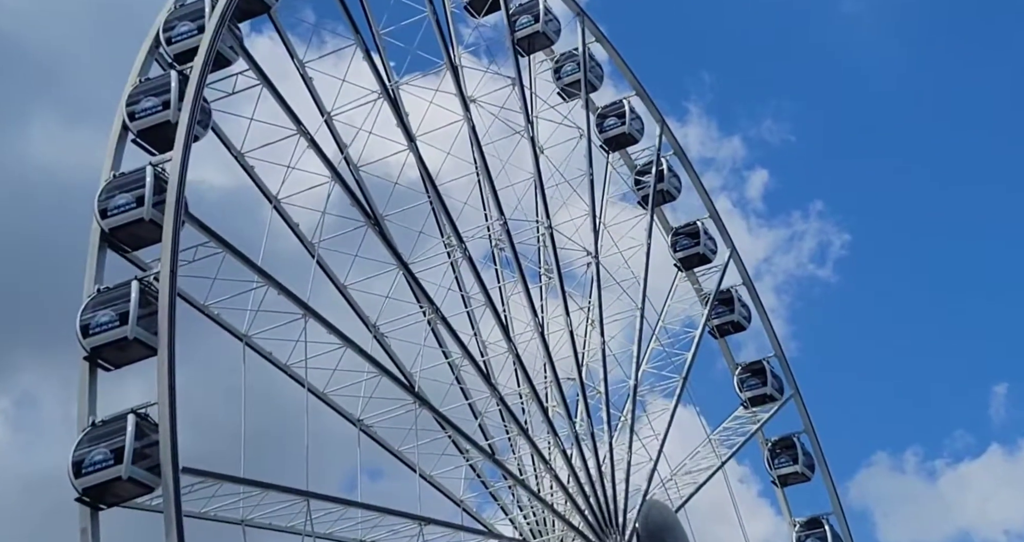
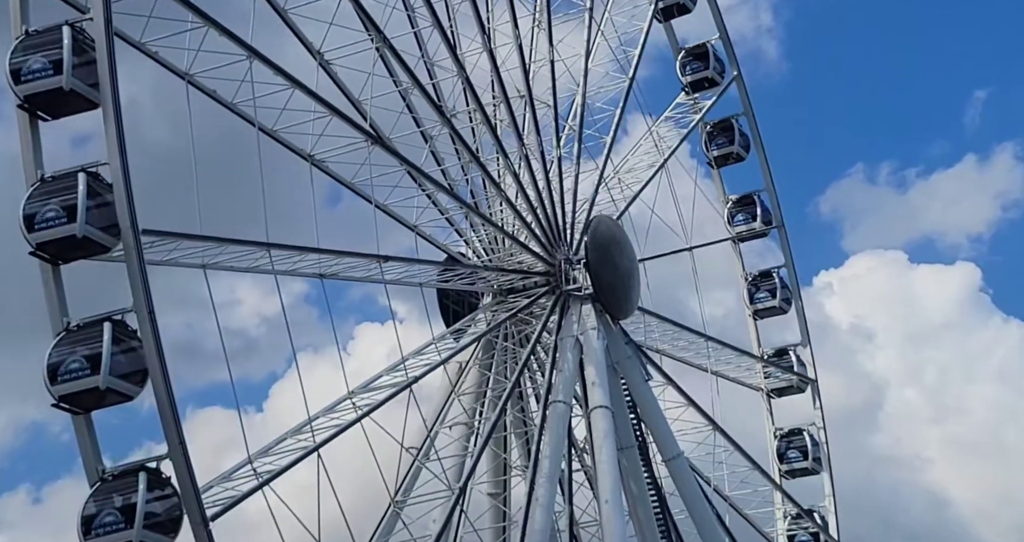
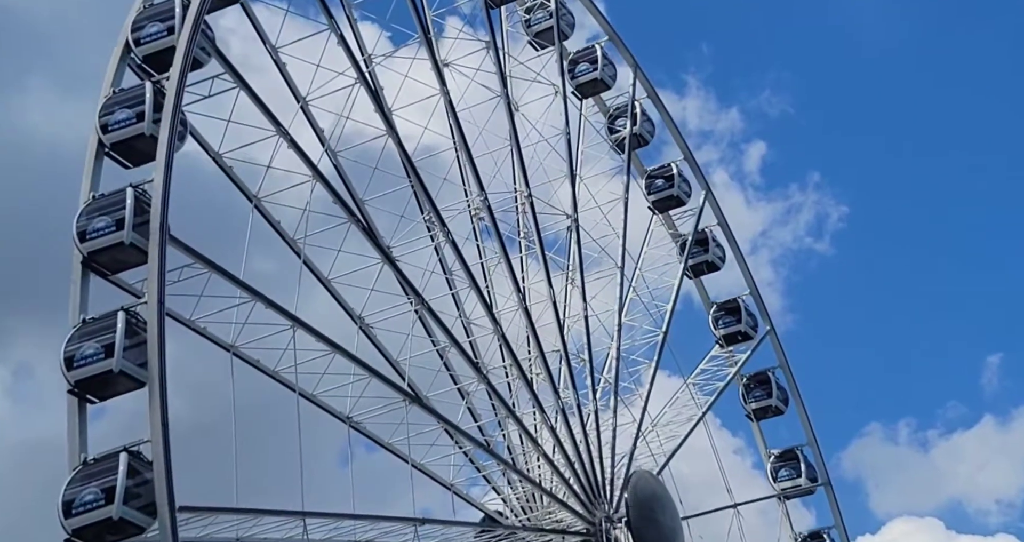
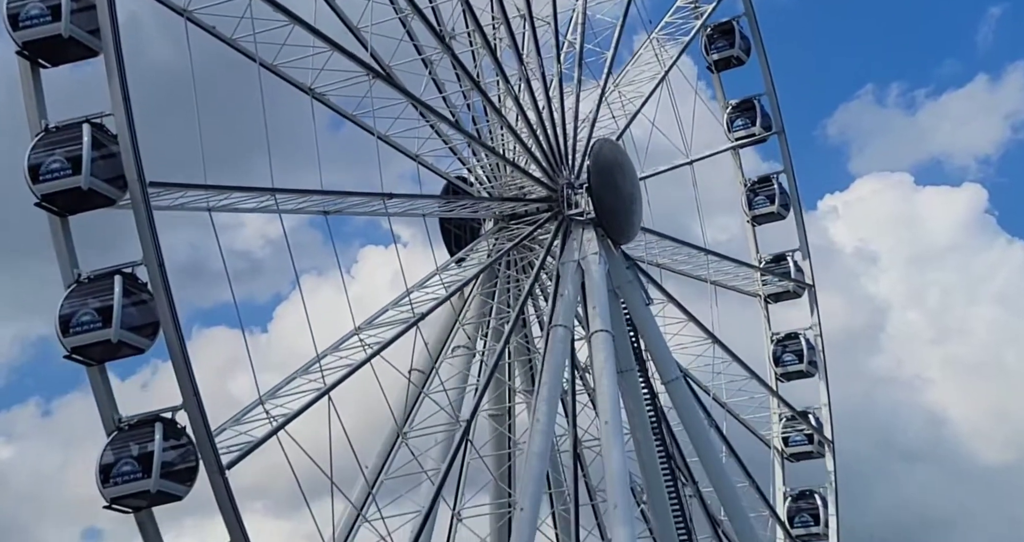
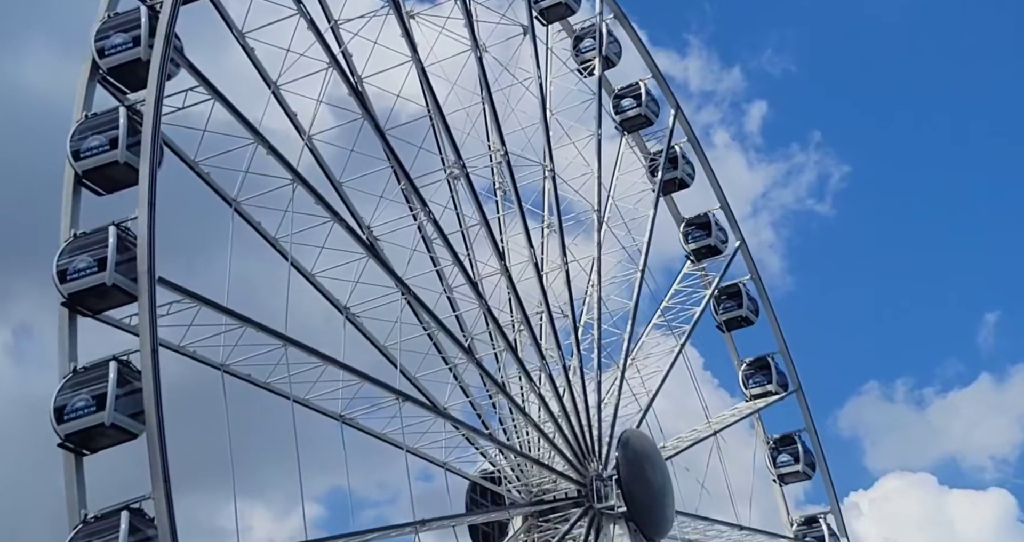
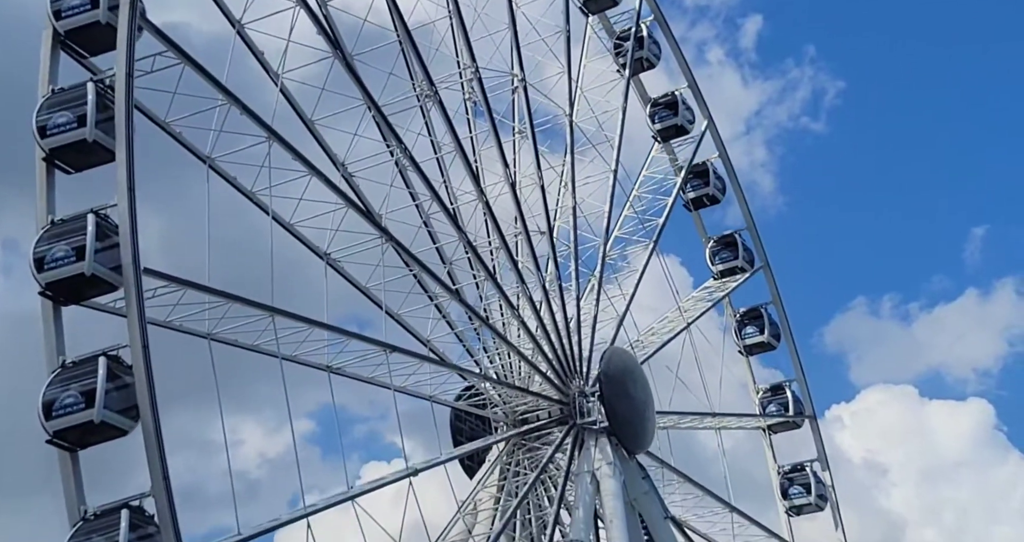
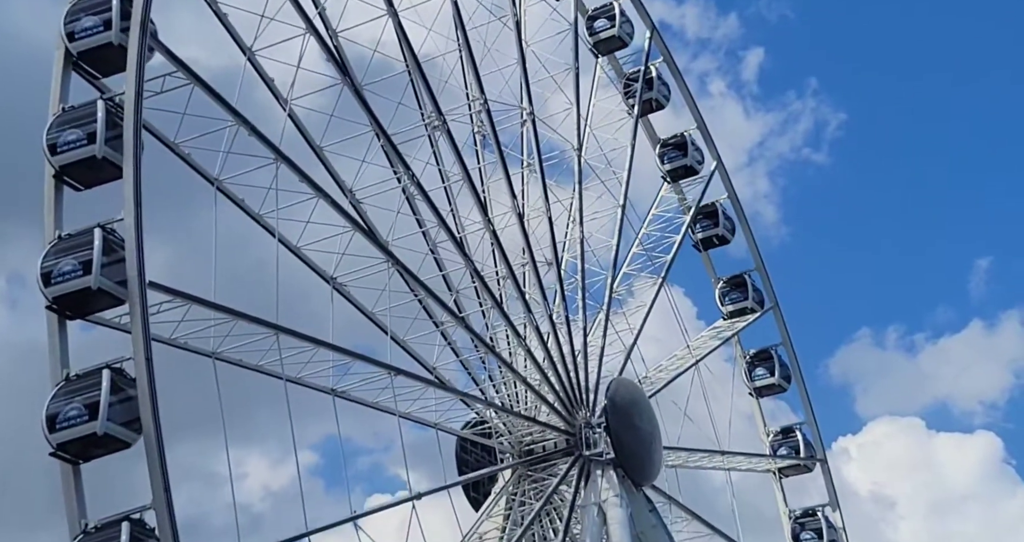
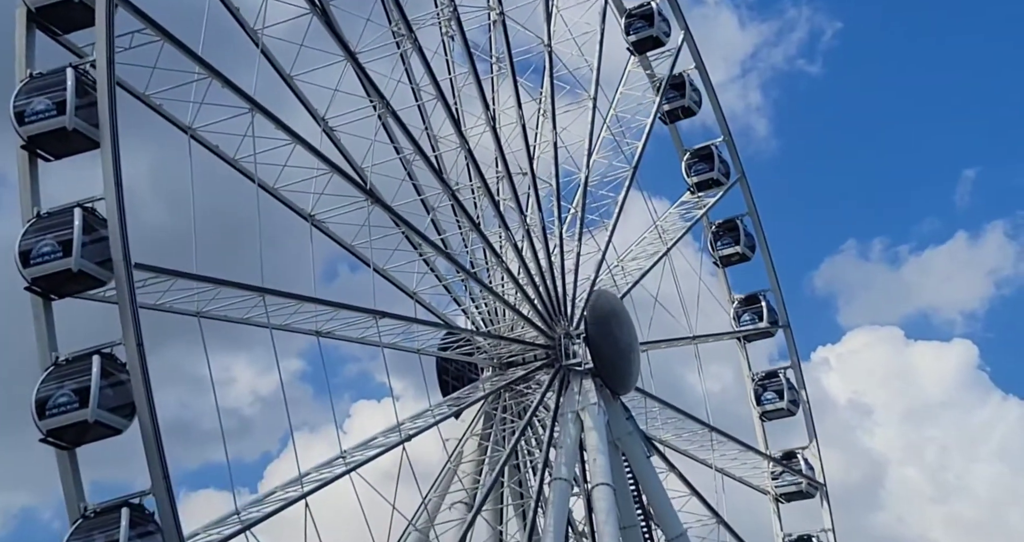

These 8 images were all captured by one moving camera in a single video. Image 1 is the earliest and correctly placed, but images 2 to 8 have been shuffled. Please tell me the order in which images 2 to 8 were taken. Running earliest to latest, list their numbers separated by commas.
3, 5, 7, 6, 8, 2, 4
